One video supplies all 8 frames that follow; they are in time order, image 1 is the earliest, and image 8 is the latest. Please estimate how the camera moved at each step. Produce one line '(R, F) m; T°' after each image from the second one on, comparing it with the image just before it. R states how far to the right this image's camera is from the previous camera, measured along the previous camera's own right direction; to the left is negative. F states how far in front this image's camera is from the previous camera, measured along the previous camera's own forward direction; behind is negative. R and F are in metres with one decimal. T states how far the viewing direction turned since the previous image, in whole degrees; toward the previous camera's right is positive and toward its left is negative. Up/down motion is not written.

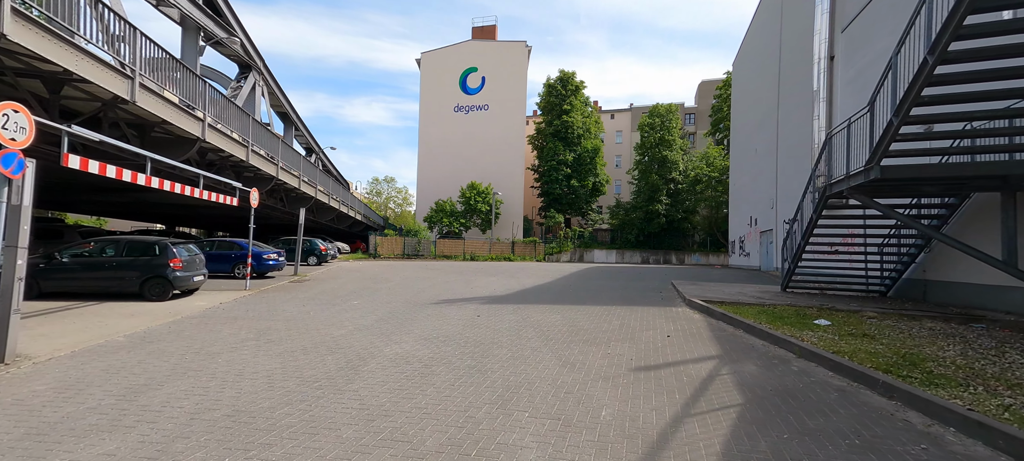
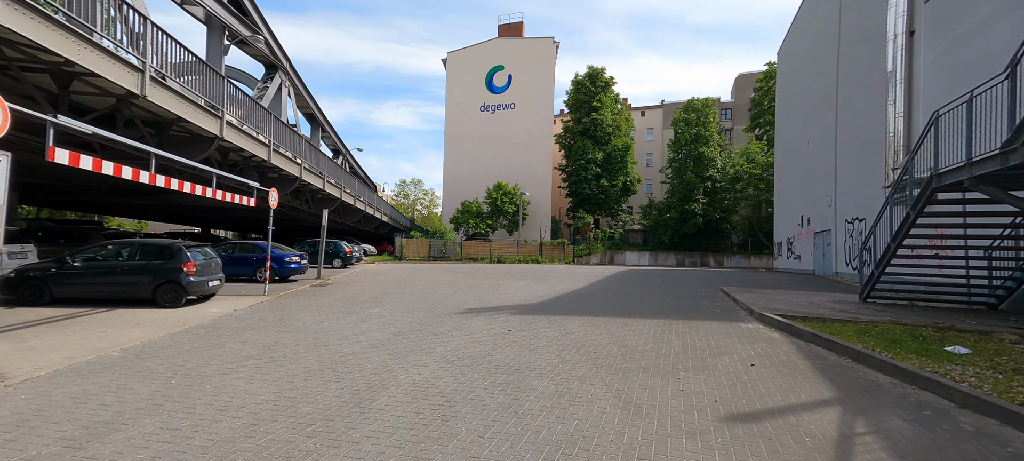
(-0.2, +1.1) m; -4°
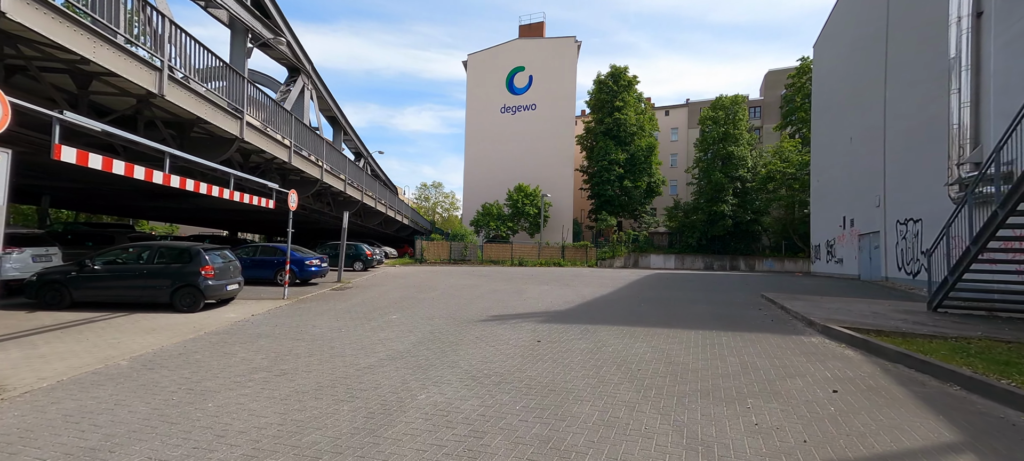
(-0.2, +0.6) m; -3°
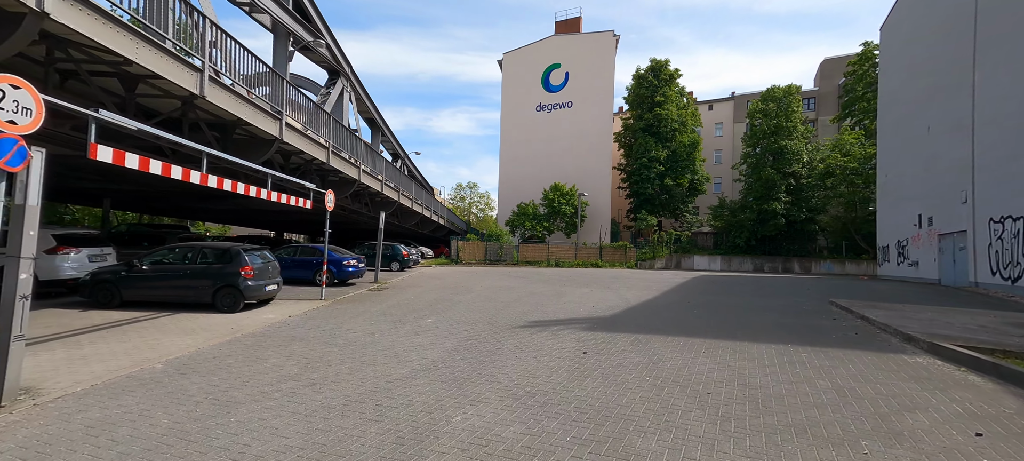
(-0.1, +0.6) m; -5°
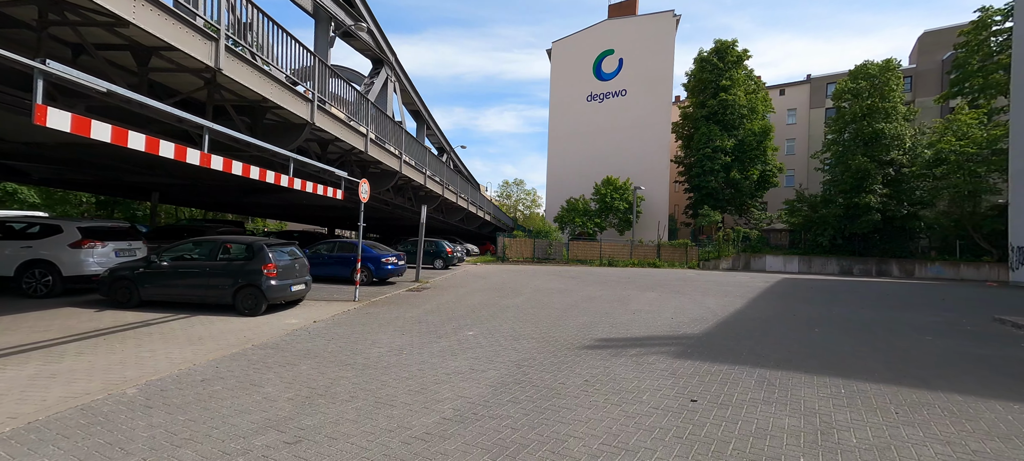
(-0.3, +1.8) m; -7°
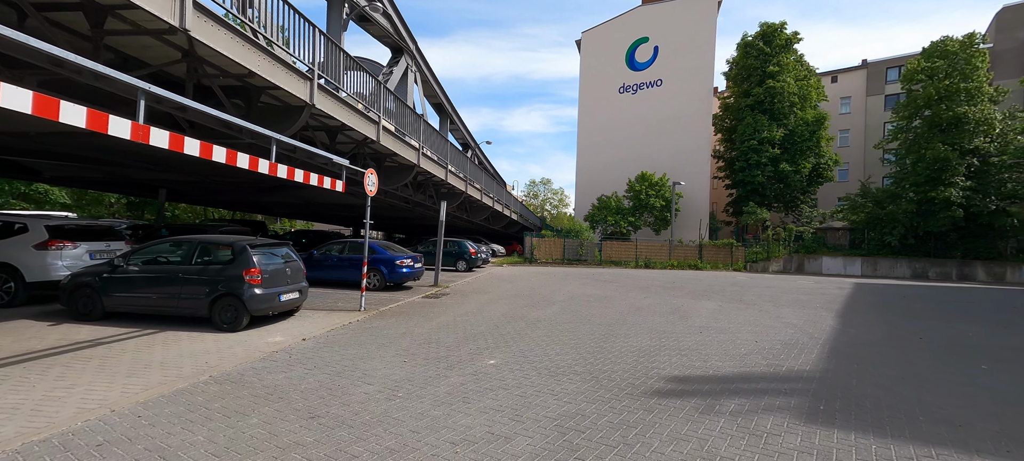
(-0.1, +1.8) m; -4°
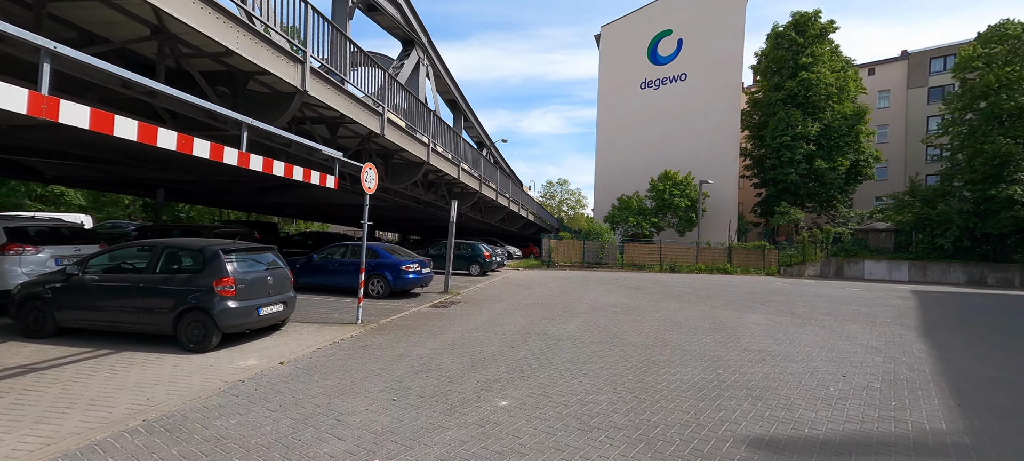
(0.0, +1.2) m; -2°
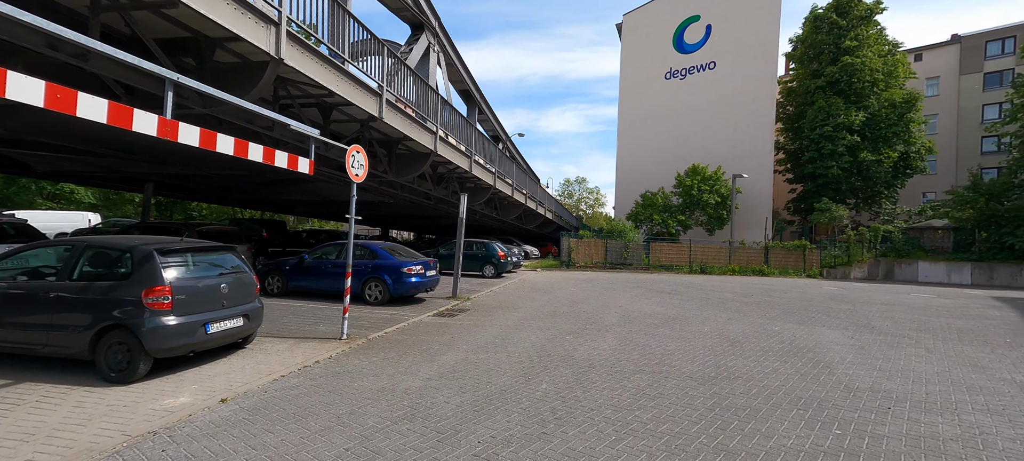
(0.0, +1.6) m; -3°
